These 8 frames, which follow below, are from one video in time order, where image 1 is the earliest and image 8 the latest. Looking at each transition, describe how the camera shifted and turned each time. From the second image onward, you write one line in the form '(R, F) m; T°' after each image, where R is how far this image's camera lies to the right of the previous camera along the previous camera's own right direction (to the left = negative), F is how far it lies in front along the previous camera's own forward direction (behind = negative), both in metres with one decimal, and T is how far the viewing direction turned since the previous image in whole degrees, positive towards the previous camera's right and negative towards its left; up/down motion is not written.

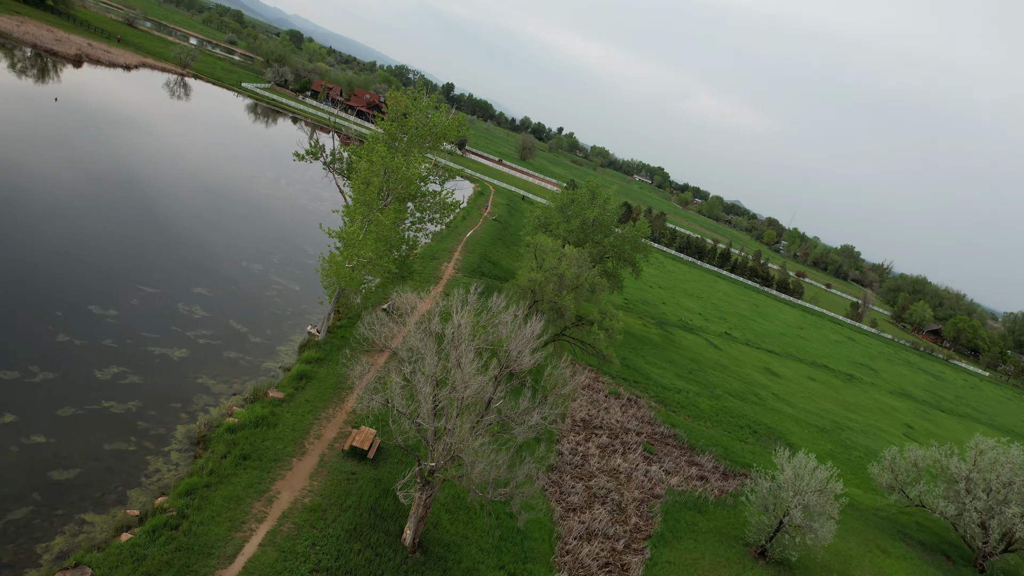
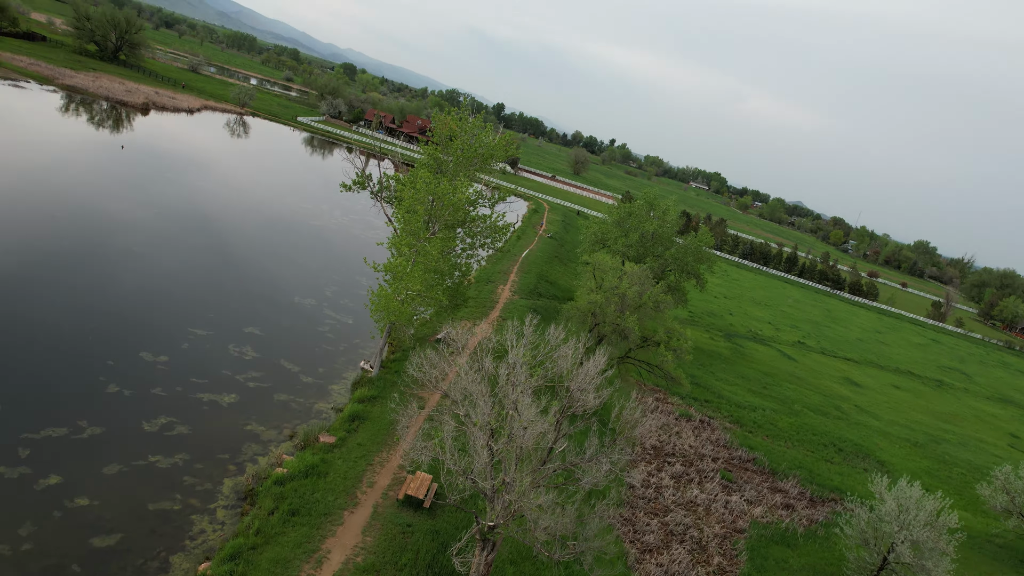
(0.0, +1.2) m; -5°
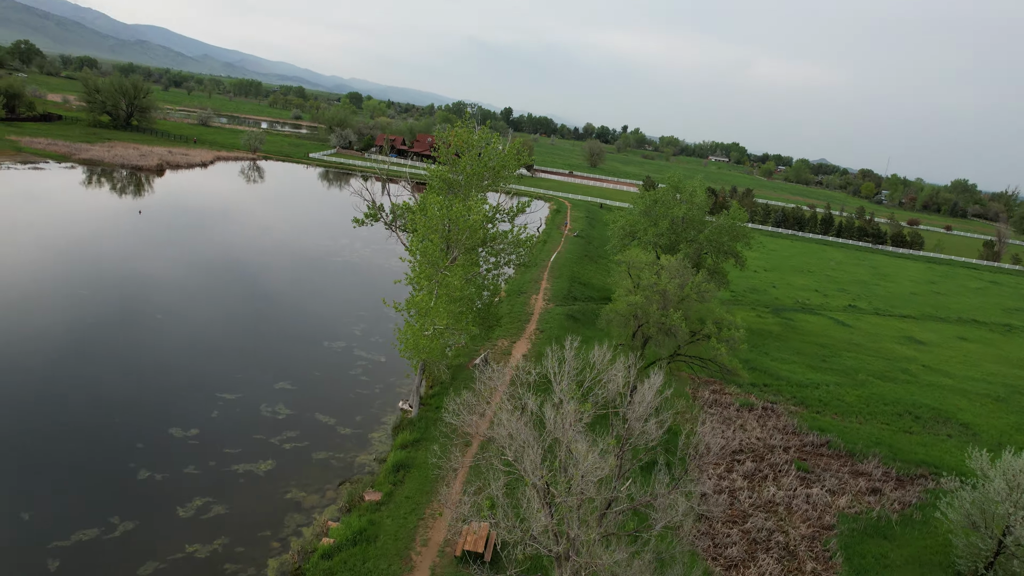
(+0.1, +1.2) m; -3°
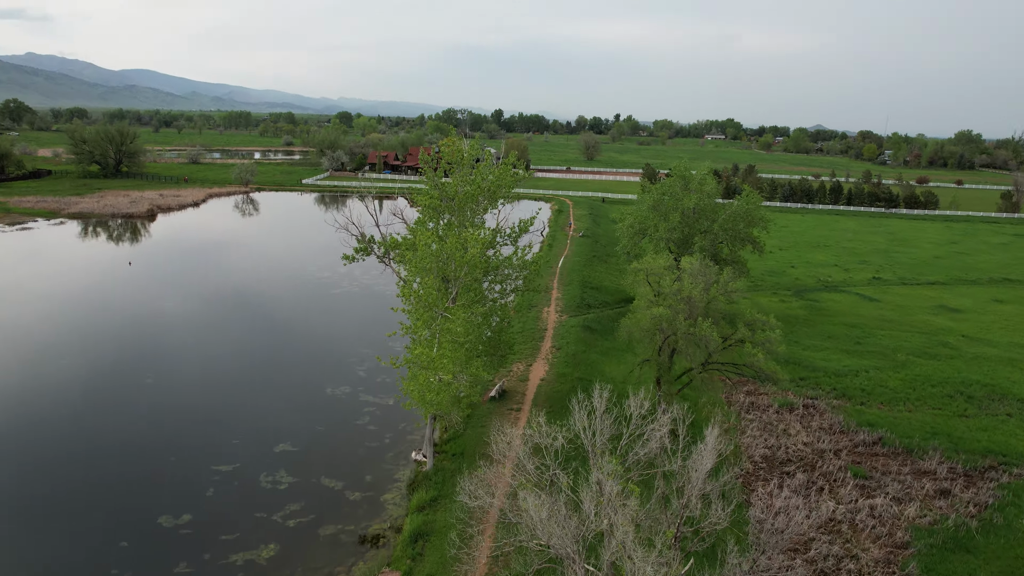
(+0.1, +1.8) m; -1°
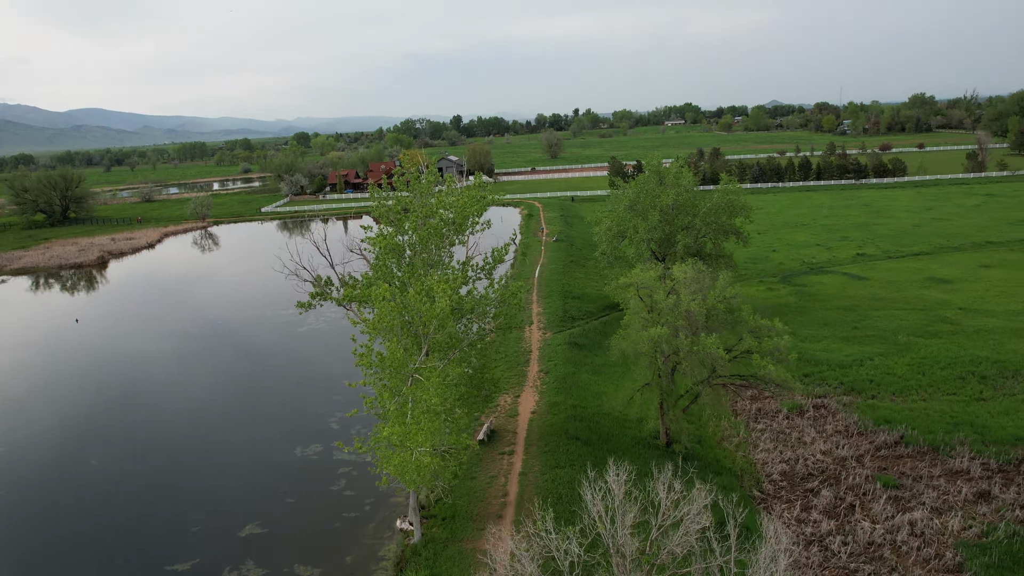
(0.0, +2.1) m; +2°
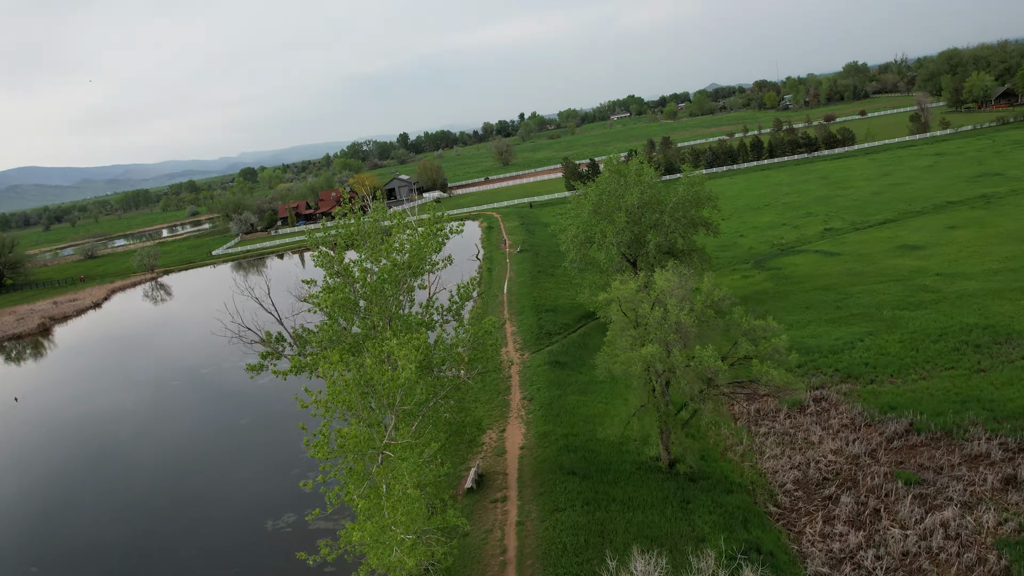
(0.0, +1.7) m; +3°
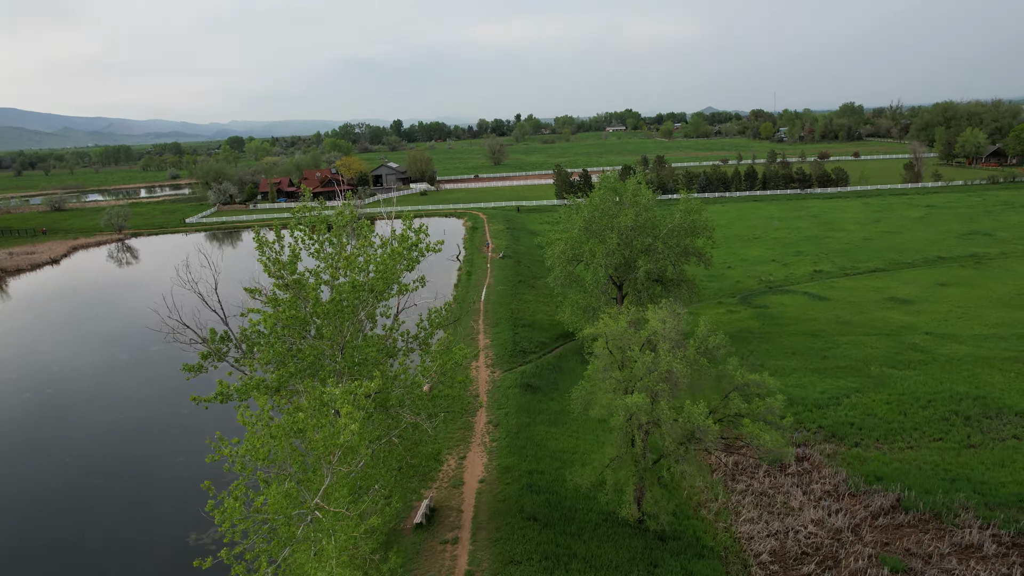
(-0.1, +1.7) m; +2°
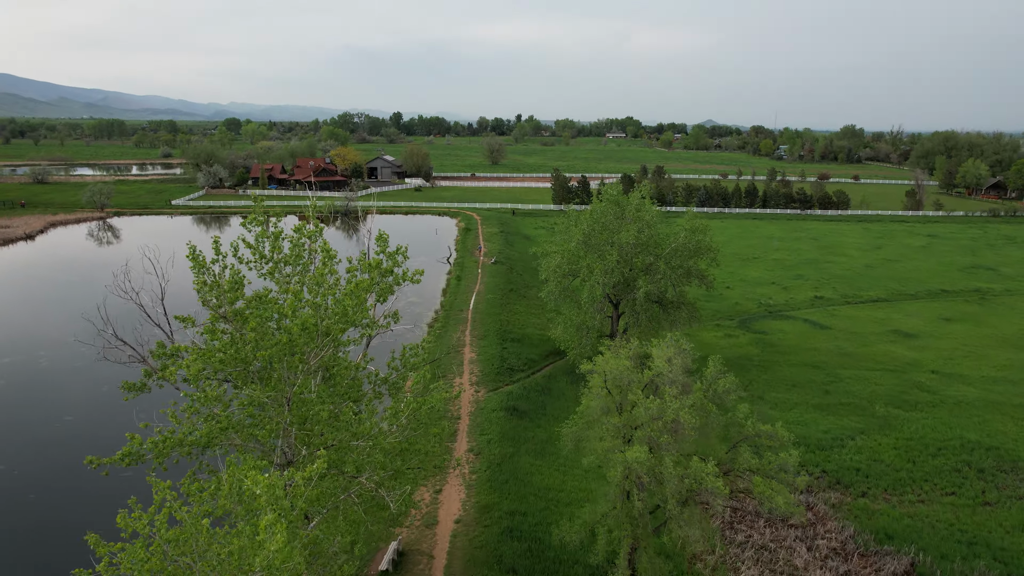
(-0.1, +1.8) m; +1°
